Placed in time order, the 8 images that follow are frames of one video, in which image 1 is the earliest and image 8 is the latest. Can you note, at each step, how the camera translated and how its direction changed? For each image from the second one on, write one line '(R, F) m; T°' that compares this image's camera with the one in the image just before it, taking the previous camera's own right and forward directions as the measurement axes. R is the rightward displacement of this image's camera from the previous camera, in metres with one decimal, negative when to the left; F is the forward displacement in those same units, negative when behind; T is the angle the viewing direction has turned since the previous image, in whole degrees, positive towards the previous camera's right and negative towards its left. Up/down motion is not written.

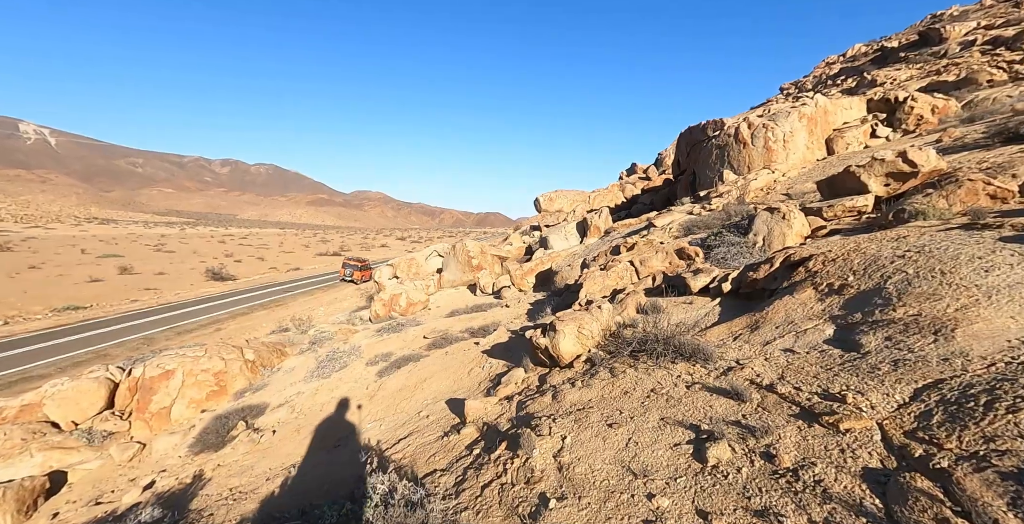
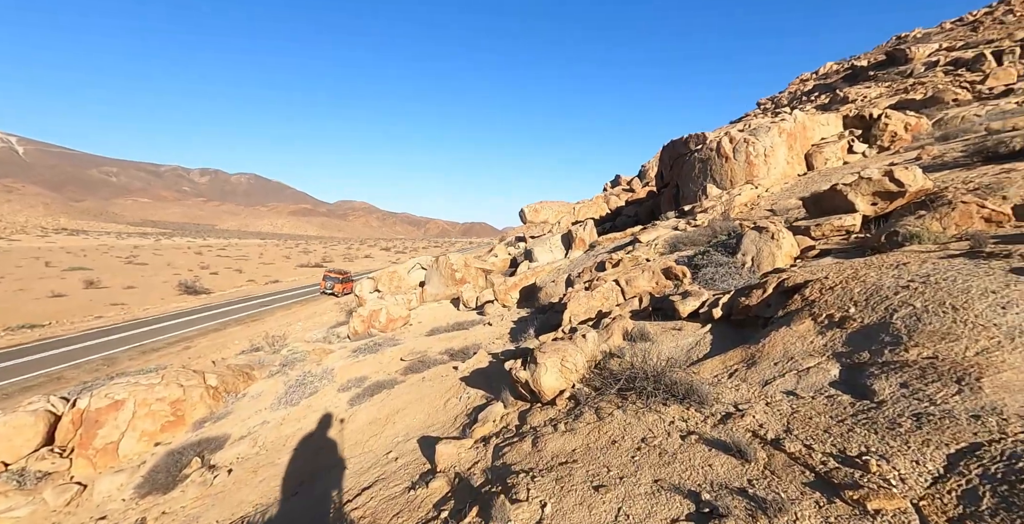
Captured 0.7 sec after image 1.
(+0.1, +0.5) m; +2°
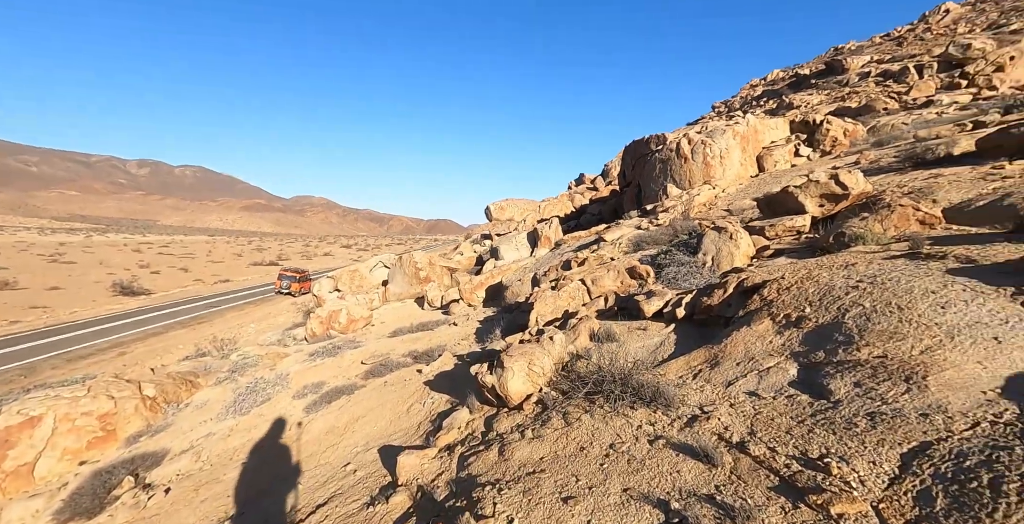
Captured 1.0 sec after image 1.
(0.0, +0.2) m; +5°
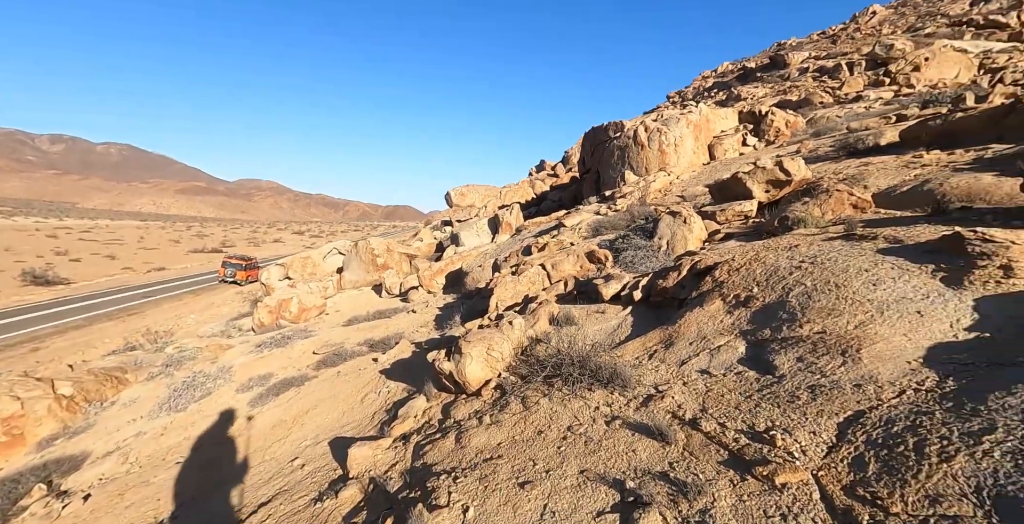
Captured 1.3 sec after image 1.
(+0.1, +0.1) m; +5°
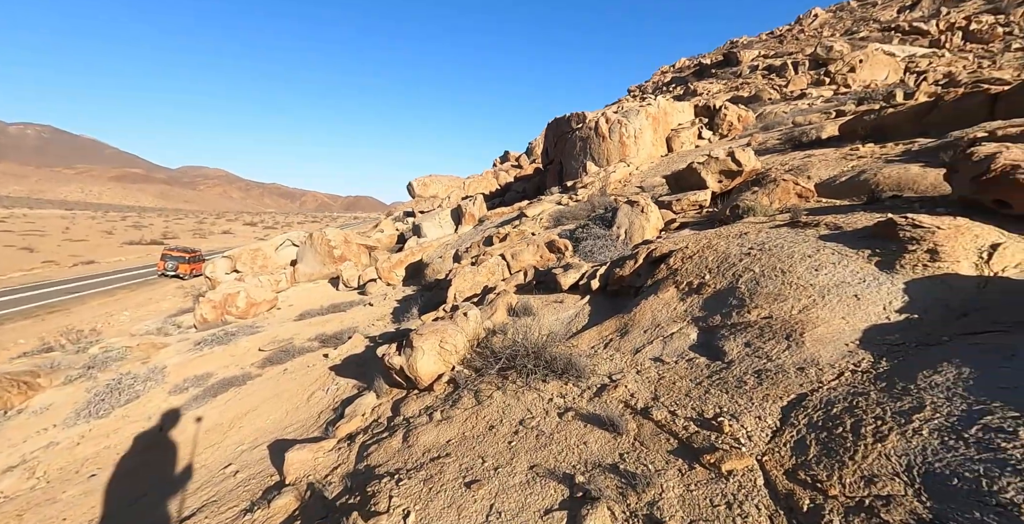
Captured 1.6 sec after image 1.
(+0.1, +0.2) m; +5°
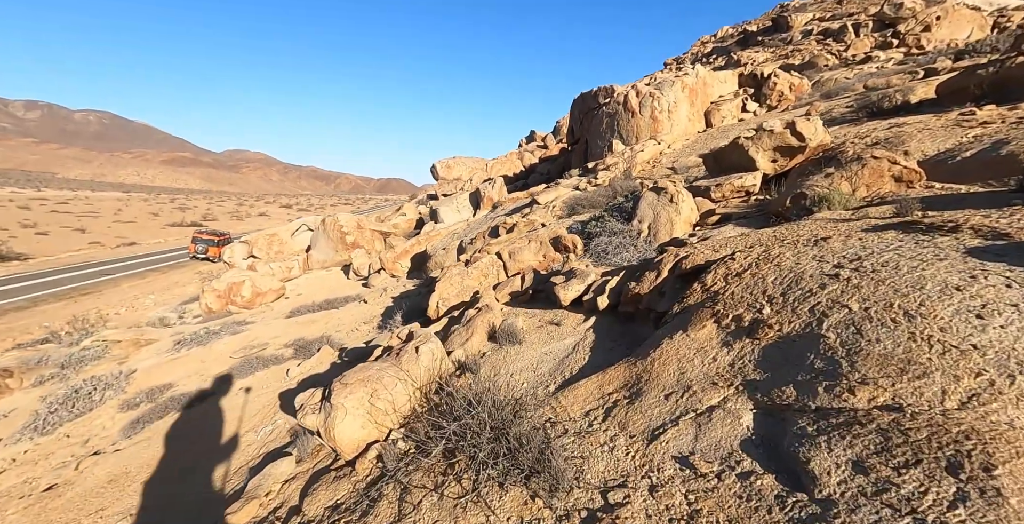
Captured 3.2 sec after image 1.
(+0.5, +1.6) m; -4°
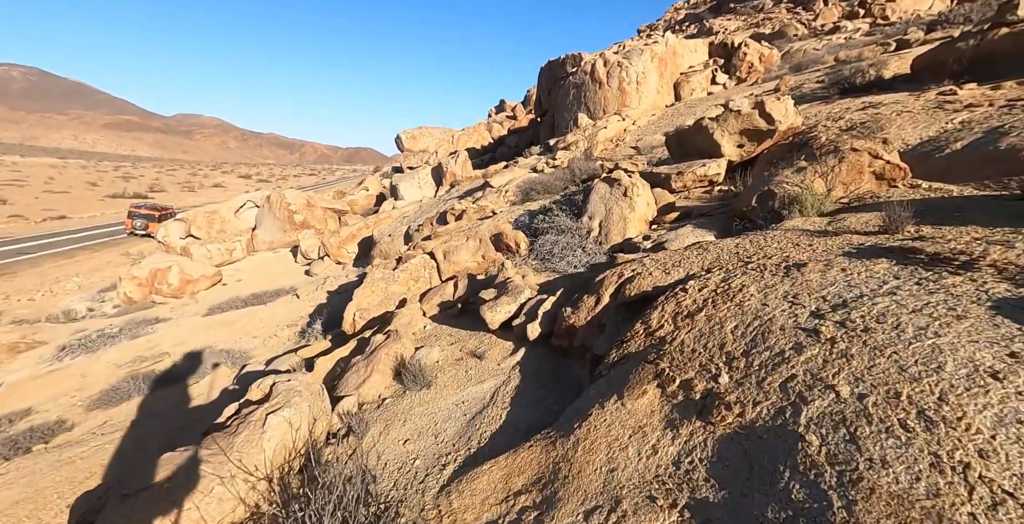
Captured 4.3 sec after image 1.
(+0.6, +1.0) m; +4°
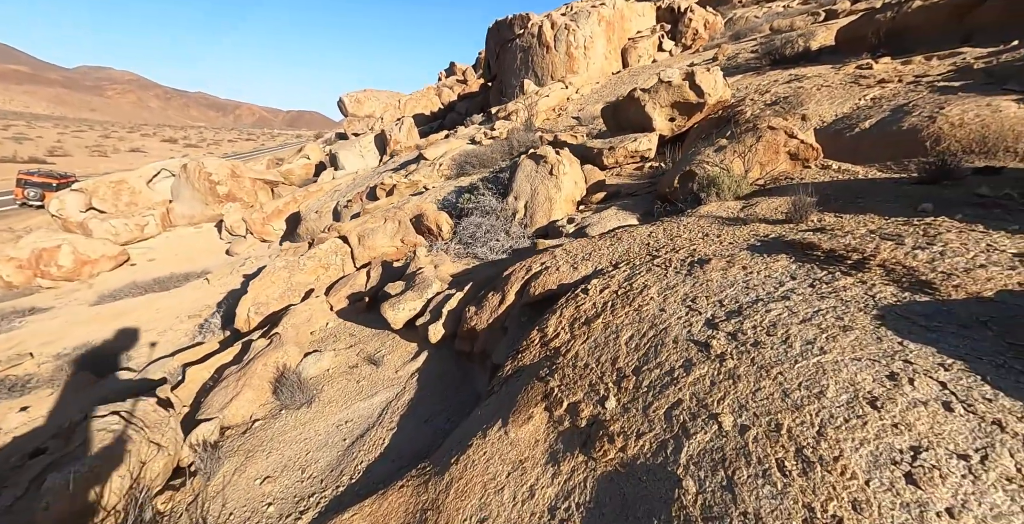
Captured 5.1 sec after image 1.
(+0.5, +0.4) m; +6°
